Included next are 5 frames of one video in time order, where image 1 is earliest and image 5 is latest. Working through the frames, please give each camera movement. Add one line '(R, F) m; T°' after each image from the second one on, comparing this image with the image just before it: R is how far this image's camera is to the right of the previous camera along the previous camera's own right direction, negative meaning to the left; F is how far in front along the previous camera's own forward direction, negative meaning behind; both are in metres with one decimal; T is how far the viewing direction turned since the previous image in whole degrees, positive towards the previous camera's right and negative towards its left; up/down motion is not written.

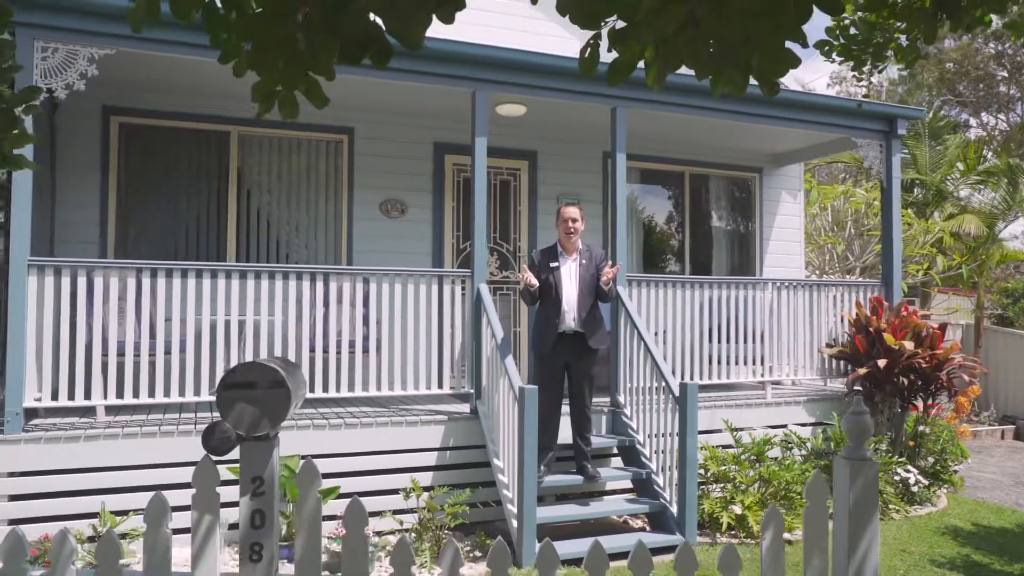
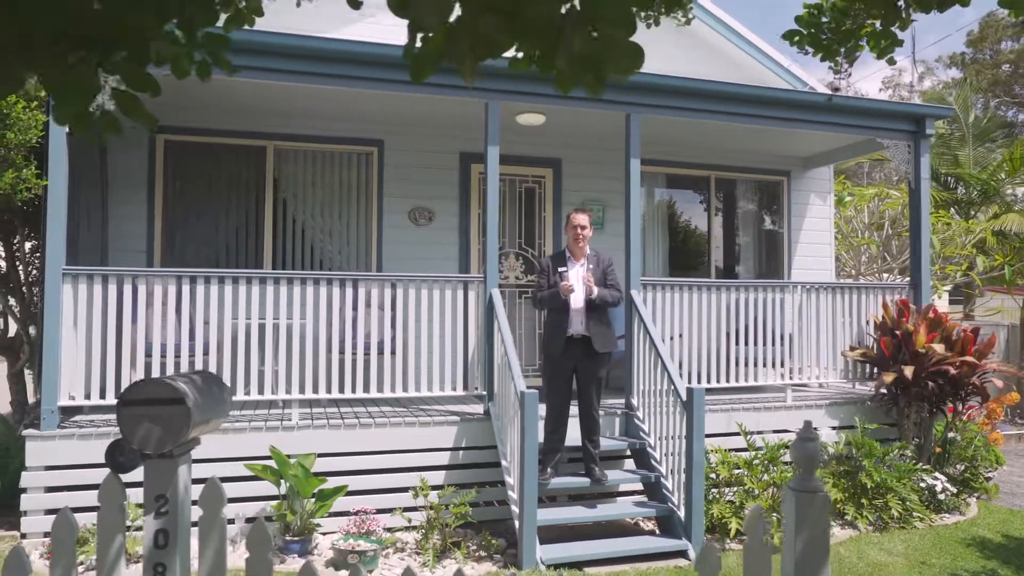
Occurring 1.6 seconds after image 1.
(+0.5, -0.1) m; -5°
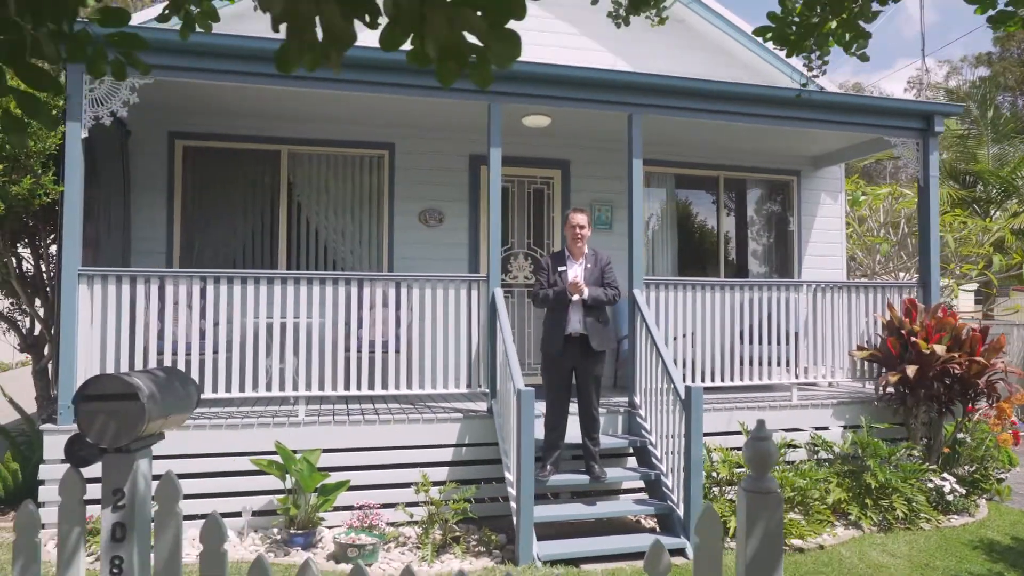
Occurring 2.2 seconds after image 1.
(+0.3, -0.1) m; -3°
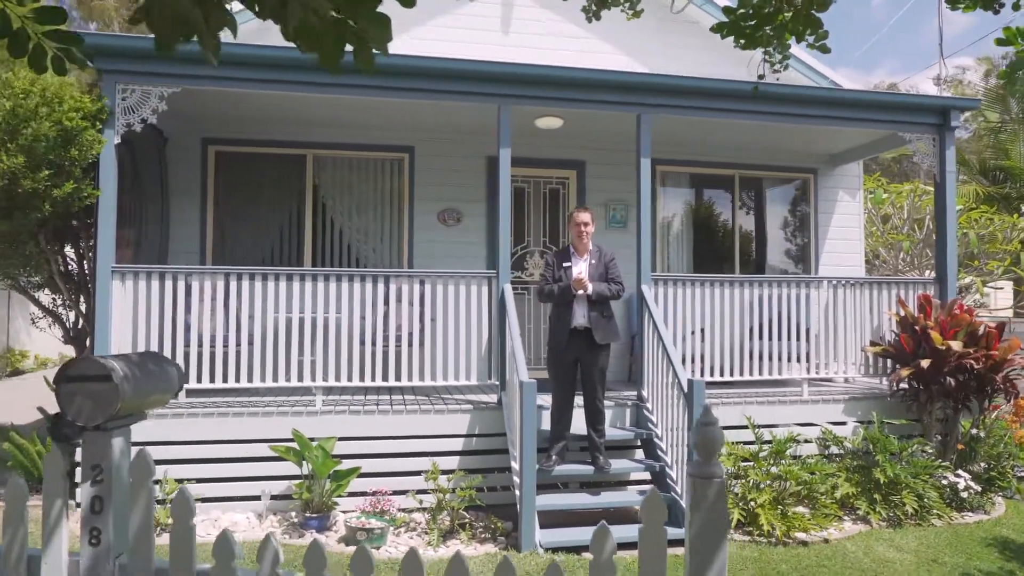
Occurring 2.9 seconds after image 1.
(+0.4, -0.2) m; -4°
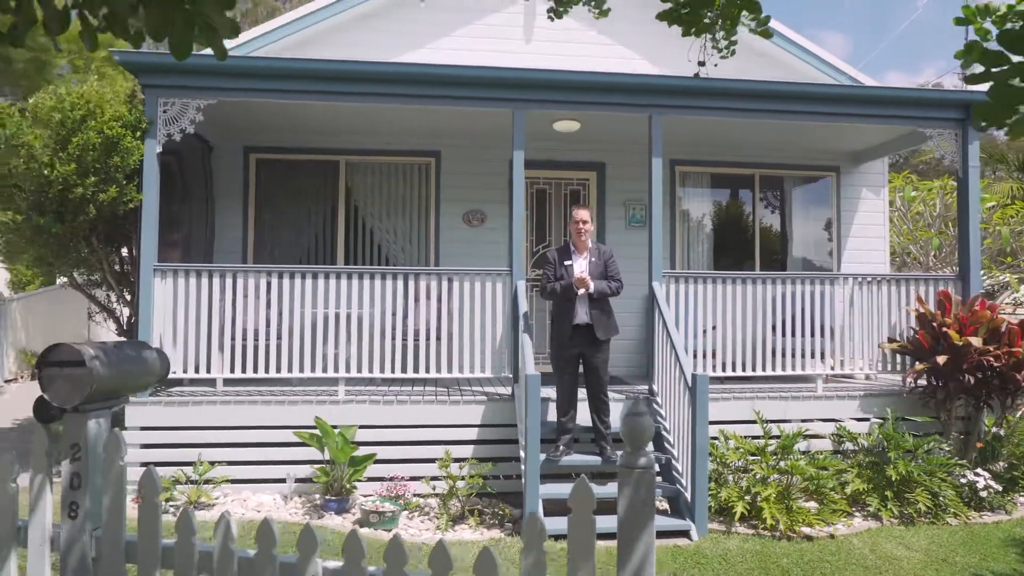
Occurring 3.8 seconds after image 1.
(+0.5, -0.2) m; -5°
